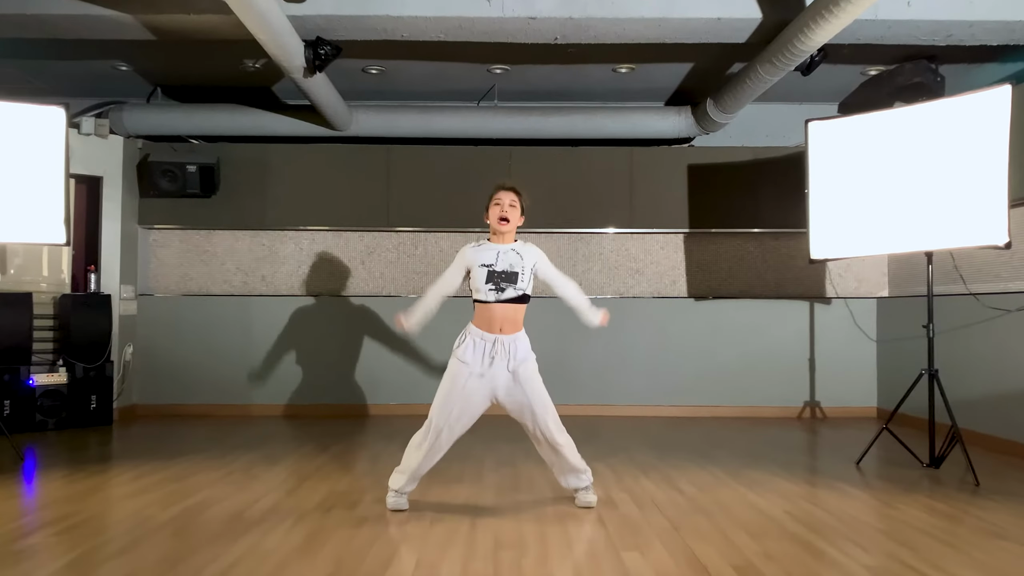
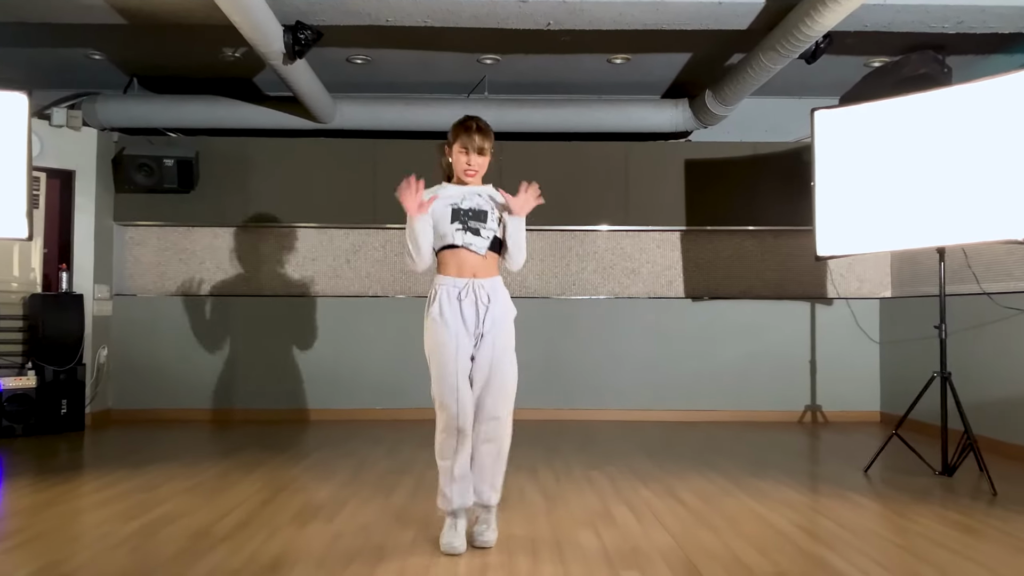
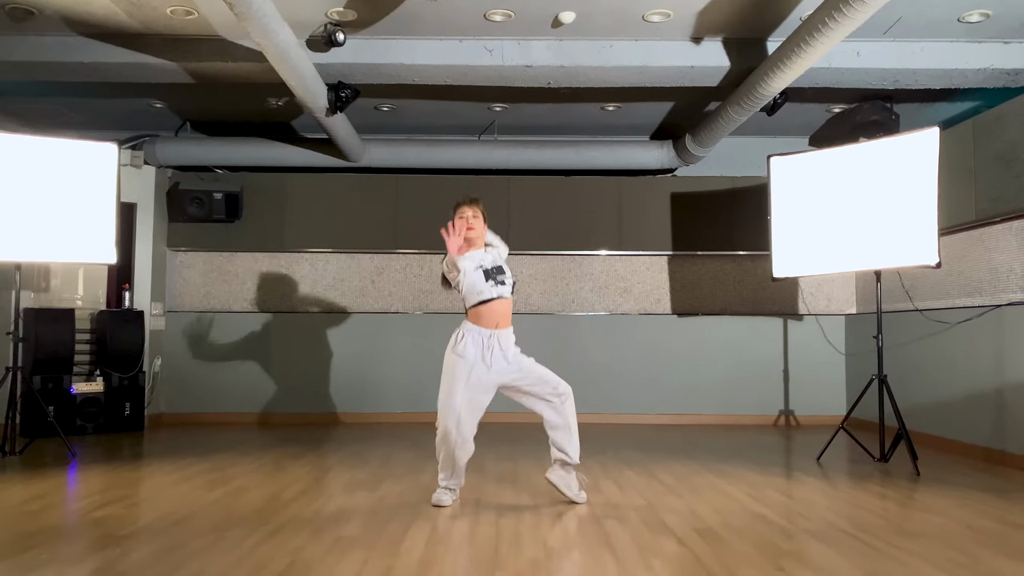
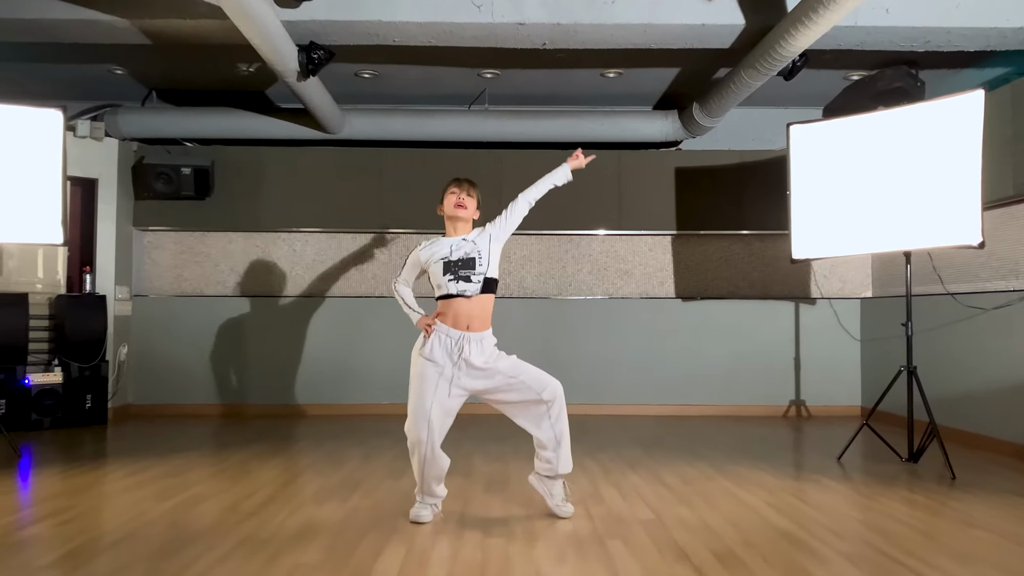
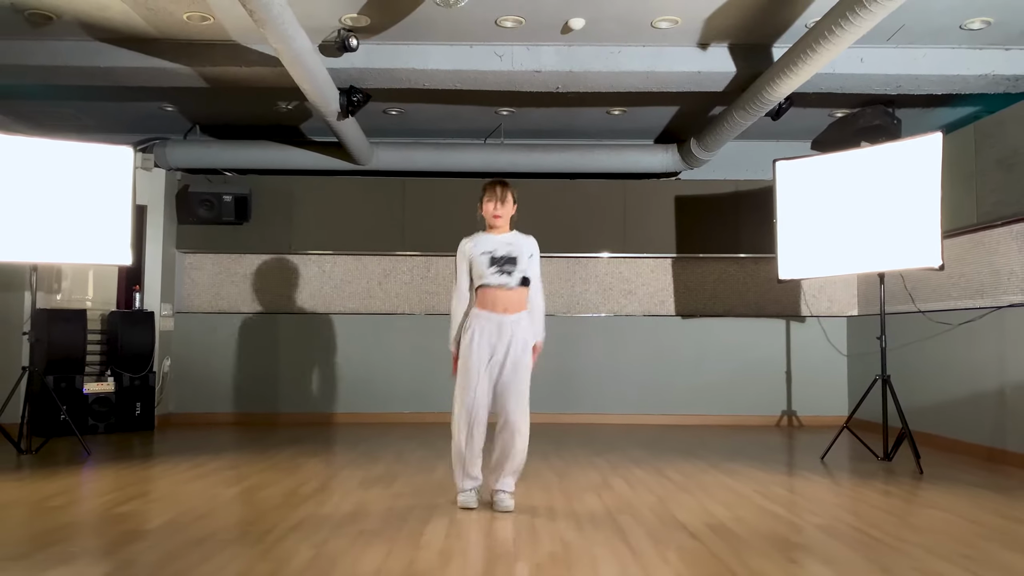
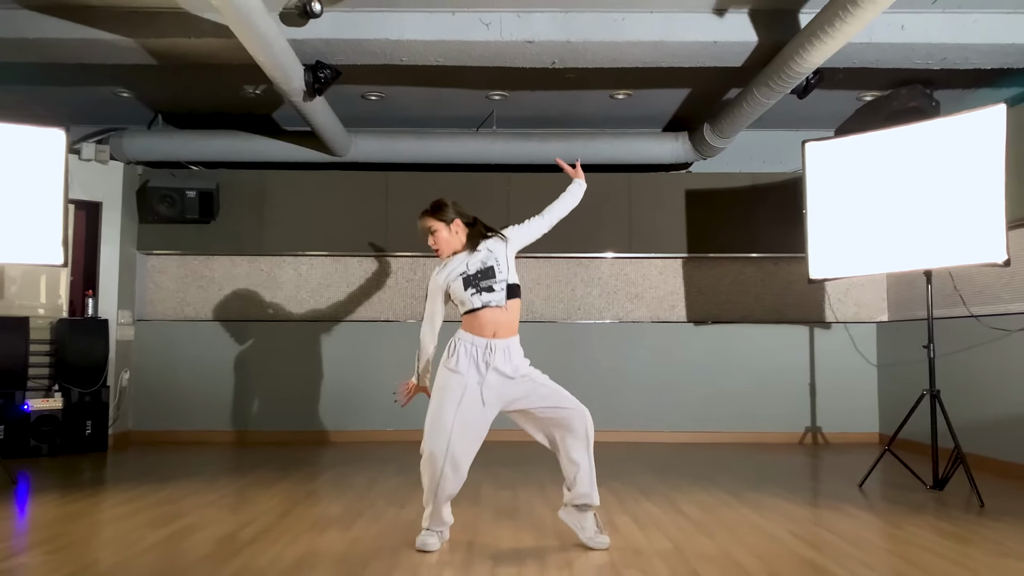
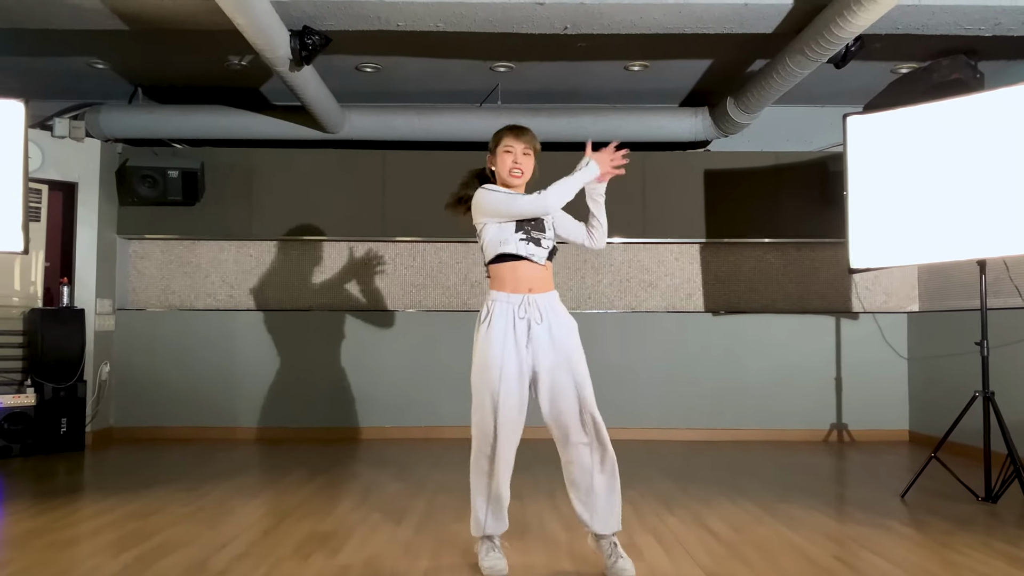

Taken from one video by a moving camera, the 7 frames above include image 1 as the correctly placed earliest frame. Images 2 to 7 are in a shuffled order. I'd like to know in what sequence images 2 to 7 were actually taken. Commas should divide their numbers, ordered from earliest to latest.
7, 6, 3, 4, 2, 5
